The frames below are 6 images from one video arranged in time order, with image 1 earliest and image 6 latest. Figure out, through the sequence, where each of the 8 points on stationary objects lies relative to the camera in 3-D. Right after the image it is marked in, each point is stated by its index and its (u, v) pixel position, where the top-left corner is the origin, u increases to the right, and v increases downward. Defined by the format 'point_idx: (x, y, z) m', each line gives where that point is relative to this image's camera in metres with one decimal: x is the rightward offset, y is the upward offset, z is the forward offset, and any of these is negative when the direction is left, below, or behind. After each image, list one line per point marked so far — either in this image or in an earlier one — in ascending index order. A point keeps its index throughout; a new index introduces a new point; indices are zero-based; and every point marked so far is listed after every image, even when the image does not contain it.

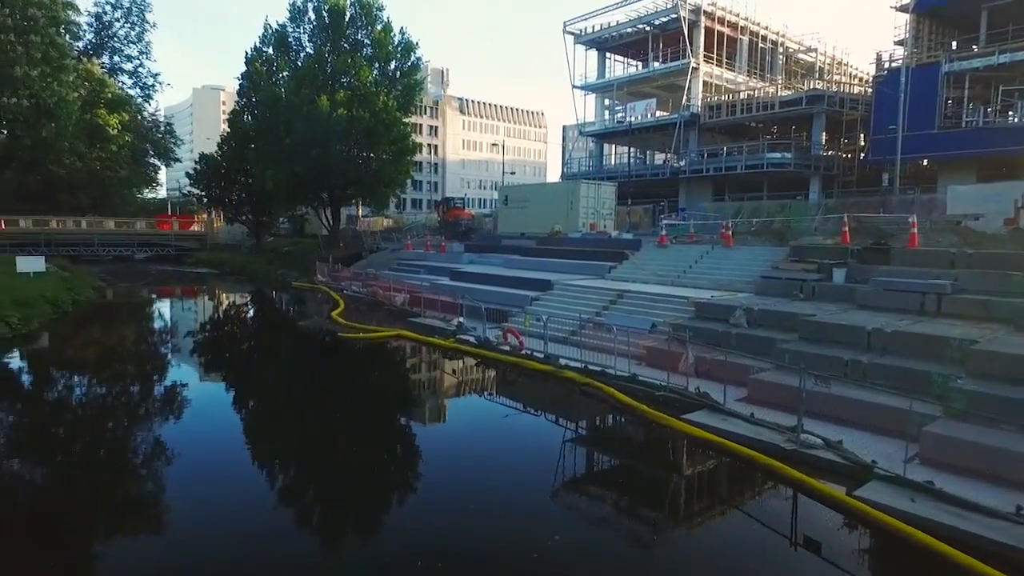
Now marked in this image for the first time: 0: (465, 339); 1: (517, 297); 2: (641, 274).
0: (-1.2, -1.4, +16.4) m
1: (+0.1, -0.2, +18.5) m
2: (+3.9, +0.4, +18.8) m
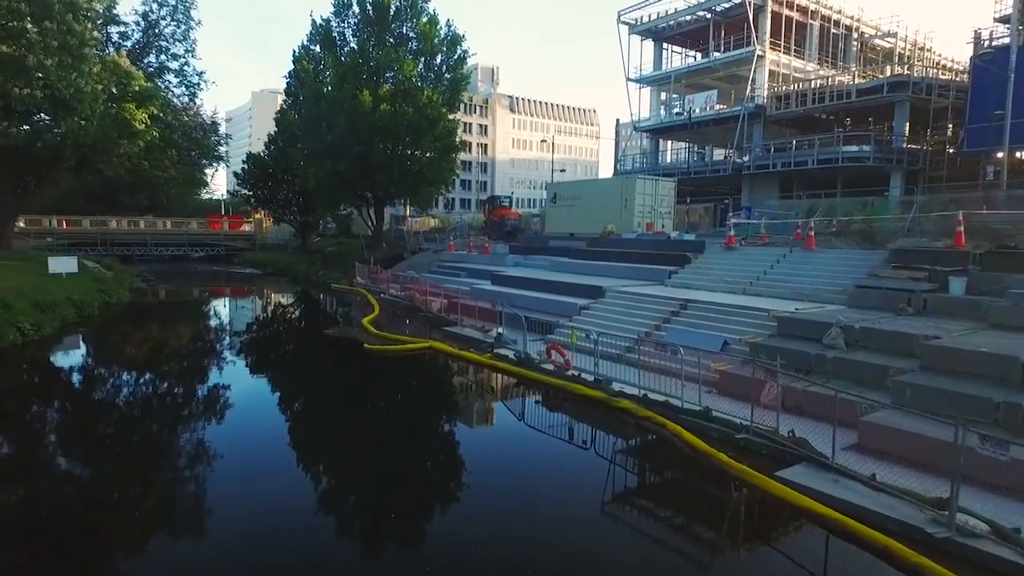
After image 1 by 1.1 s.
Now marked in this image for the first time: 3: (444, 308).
0: (-0.2, -1.6, +14.5) m
1: (+1.4, -0.4, +16.5) m
2: (+5.2, +0.2, +16.5) m
3: (-2.2, -0.6, +19.6) m
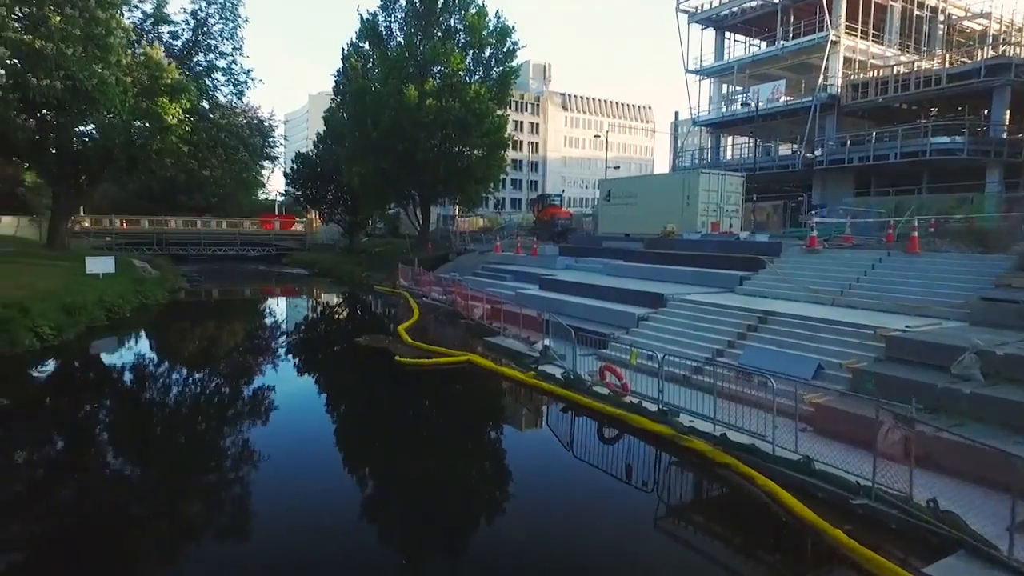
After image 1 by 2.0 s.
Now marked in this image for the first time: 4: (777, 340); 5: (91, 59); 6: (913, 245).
0: (+0.8, -1.8, +12.7) m
1: (+2.5, -0.6, +14.6) m
2: (+6.3, 0.0, +14.3) m
3: (-0.7, -0.8, +18.0) m
4: (+4.8, -0.9, +11.3) m
5: (-10.4, +5.7, +15.3) m
6: (+9.2, +1.0, +14.4) m
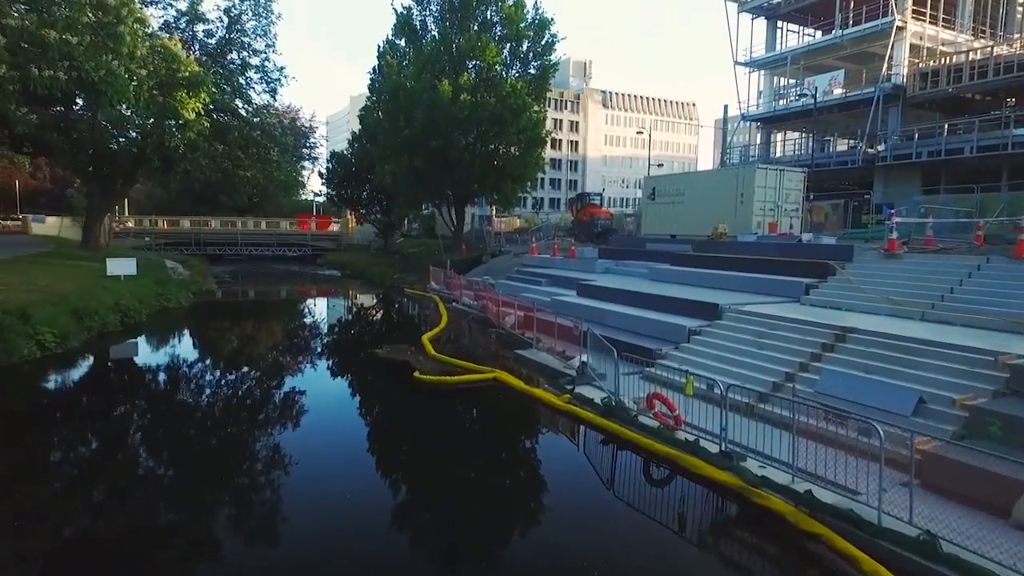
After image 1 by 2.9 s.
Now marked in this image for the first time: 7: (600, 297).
0: (+1.4, -1.9, +11.1) m
1: (+3.2, -0.8, +12.9) m
2: (+7.0, -0.2, +12.4) m
3: (+0.2, -0.9, +16.5) m
4: (+5.3, -1.1, +9.4) m
5: (-9.6, +5.6, +14.4) m
6: (+9.9, +0.8, +12.3) m
7: (+2.4, -0.2, +16.8) m
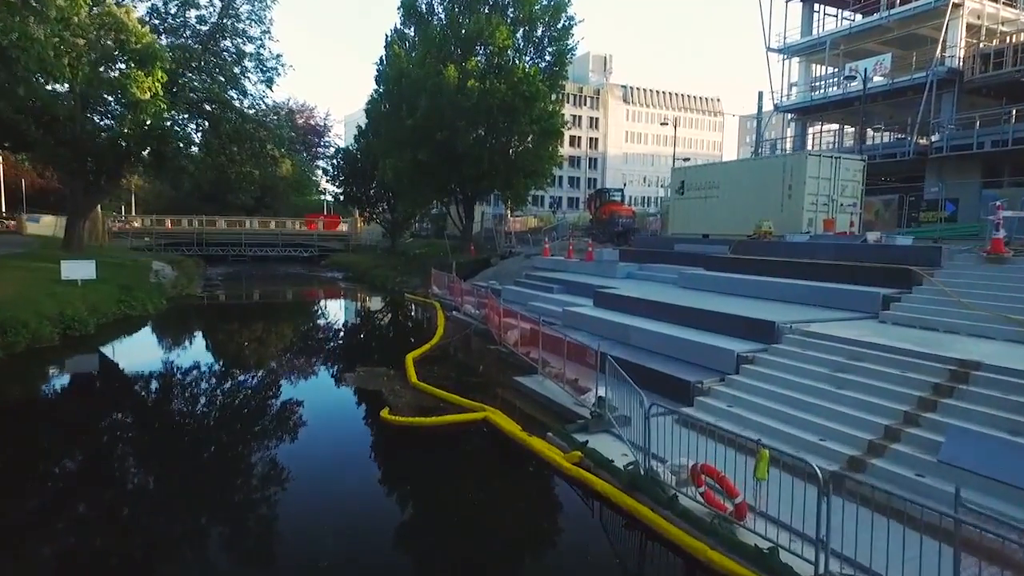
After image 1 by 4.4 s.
0: (+1.3, -2.1, +8.3) m
1: (+3.2, -1.0, +10.1) m
2: (+6.9, -0.4, +9.4) m
3: (+0.3, -1.2, +13.8) m
4: (+5.2, -1.4, +6.5) m
5: (-9.5, +5.4, +12.0) m
6: (+9.9, +0.6, +9.3) m
7: (+2.5, -0.4, +14.0) m
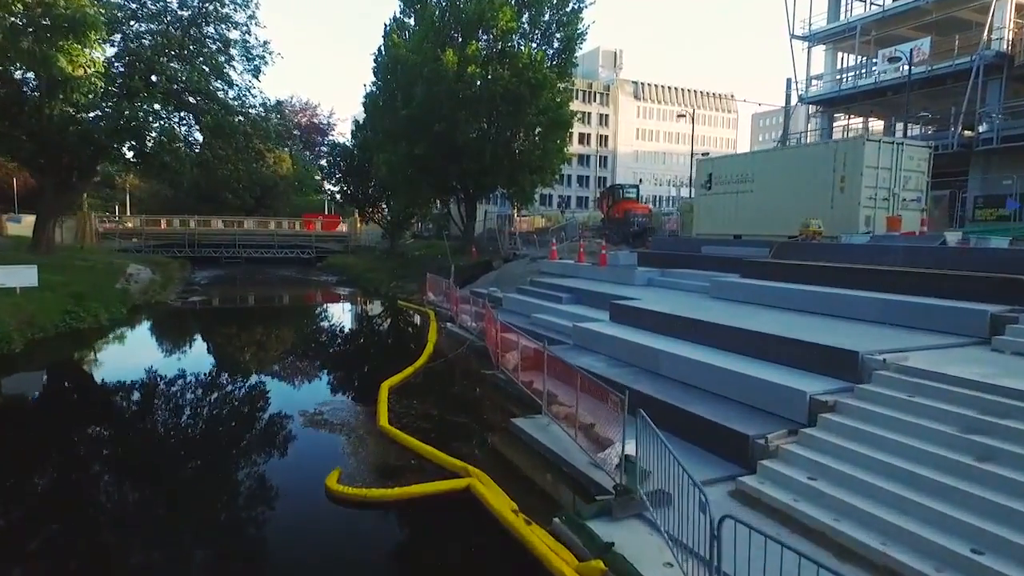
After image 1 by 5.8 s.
0: (+1.2, -2.4, +5.8) m
1: (+3.1, -1.2, +7.6) m
2: (+6.9, -0.7, +6.8) m
3: (+0.3, -1.4, +11.3) m
4: (+5.0, -1.6, +4.0) m
5: (-9.6, +5.1, +9.6) m
6: (+9.8, +0.3, +6.6) m
7: (+2.5, -0.7, +11.5) m
